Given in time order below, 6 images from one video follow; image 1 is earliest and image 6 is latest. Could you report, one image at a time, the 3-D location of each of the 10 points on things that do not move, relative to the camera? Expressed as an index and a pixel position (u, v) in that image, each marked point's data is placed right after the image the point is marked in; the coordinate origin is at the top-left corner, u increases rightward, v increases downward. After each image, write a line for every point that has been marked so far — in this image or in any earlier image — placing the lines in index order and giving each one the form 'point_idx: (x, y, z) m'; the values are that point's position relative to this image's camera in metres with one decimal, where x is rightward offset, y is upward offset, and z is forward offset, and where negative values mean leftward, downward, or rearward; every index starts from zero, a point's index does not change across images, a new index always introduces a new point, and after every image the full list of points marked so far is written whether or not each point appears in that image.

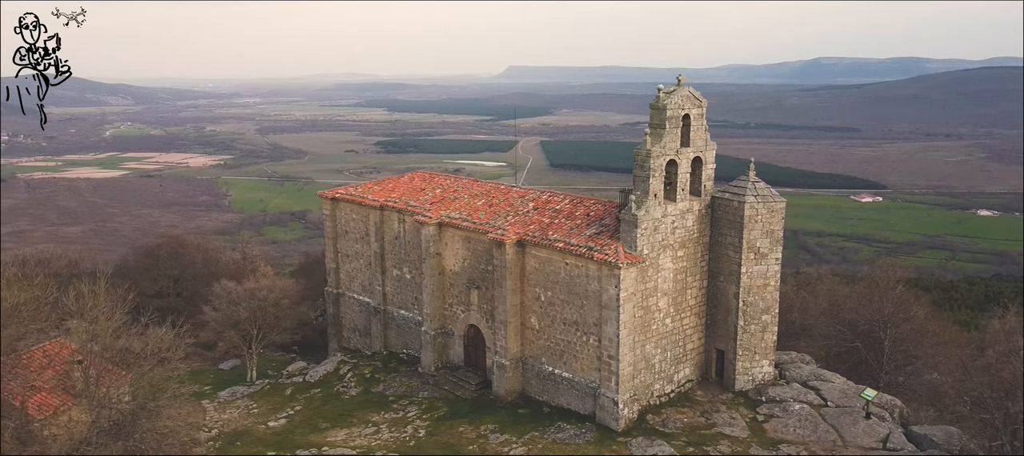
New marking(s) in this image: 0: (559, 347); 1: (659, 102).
0: (+1.1, -2.9, +16.4) m
1: (+3.3, +2.8, +14.9) m
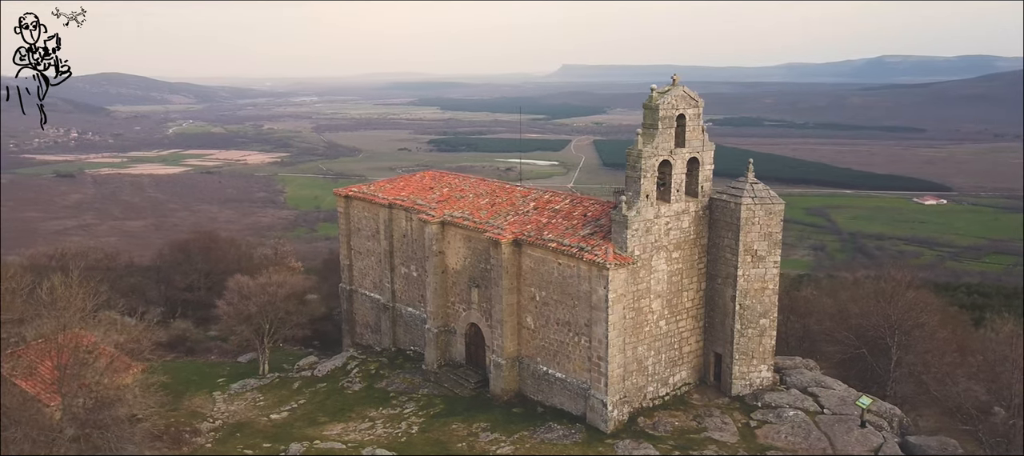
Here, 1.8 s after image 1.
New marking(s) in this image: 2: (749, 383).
0: (+1.0, -2.9, +16.3) m
1: (+3.1, +2.8, +14.7) m
2: (+5.7, -3.7, +16.1) m
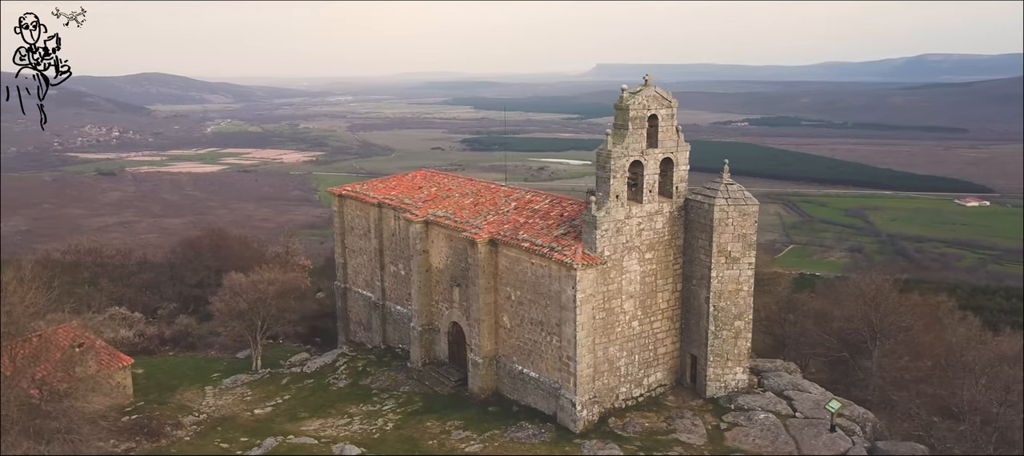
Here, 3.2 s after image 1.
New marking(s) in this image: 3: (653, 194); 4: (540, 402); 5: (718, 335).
0: (+0.4, -2.9, +16.4) m
1: (+2.4, +2.8, +14.7) m
2: (+5.1, -3.8, +15.9) m
3: (+3.3, +0.8, +15.4) m
4: (+0.7, -4.2, +16.1) m
5: (+4.9, -2.5, +15.8) m
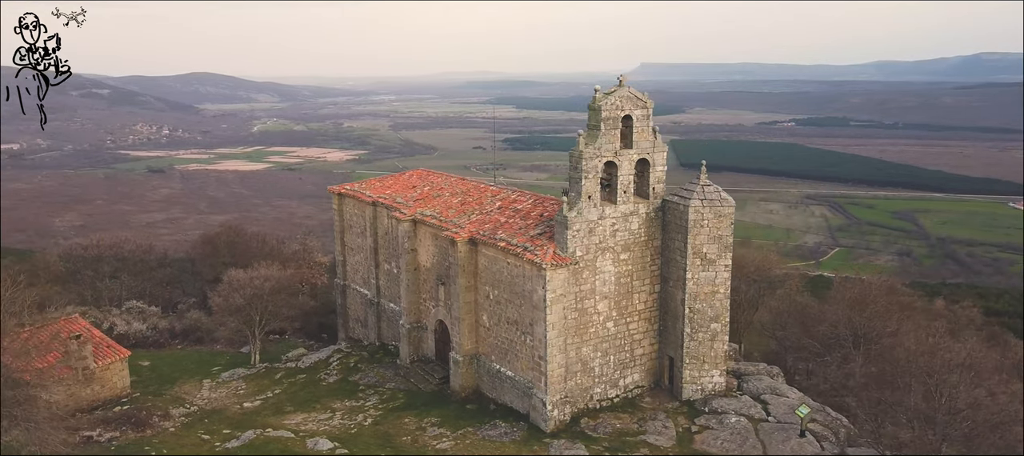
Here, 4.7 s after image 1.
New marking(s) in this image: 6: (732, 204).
0: (-0.2, -2.9, +16.5) m
1: (+1.8, +2.8, +14.7) m
2: (+4.5, -3.8, +15.8) m
3: (+2.7, +0.8, +15.3) m
4: (+0.1, -4.2, +16.2) m
5: (+4.3, -2.6, +15.7) m
6: (+5.0, +0.5, +15.2) m
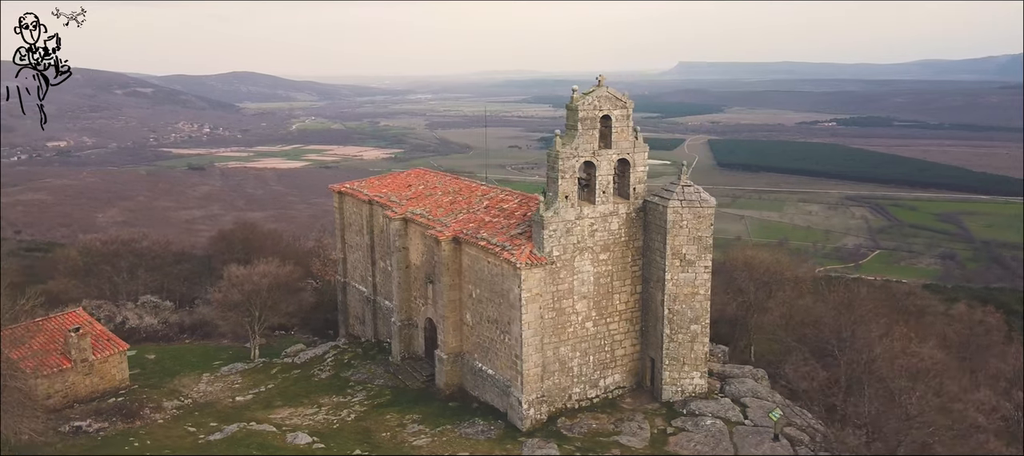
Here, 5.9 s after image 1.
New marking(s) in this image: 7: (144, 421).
0: (-0.7, -2.9, +16.6) m
1: (+1.3, +2.8, +14.7) m
2: (+4.0, -3.8, +15.8) m
3: (+2.2, +0.8, +15.3) m
4: (-0.4, -4.2, +16.3) m
5: (+3.8, -2.6, +15.6) m
6: (+4.5, +0.5, +15.1) m
7: (-9.3, -4.9, +16.9) m
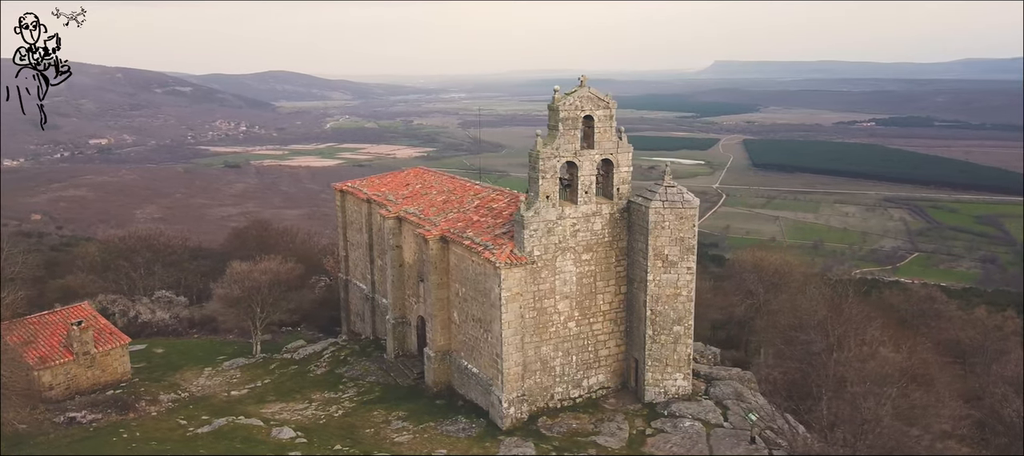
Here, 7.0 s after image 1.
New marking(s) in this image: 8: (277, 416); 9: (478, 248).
0: (-1.1, -2.9, +16.7) m
1: (+0.9, +2.8, +14.7) m
2: (+3.6, -3.8, +15.7) m
3: (+1.8, +0.7, +15.3) m
4: (-0.8, -4.2, +16.4) m
5: (+3.4, -2.6, +15.6) m
6: (+4.1, +0.5, +15.0) m
7: (-9.7, -4.8, +17.3) m
8: (-6.1, -4.9, +17.3) m
9: (-0.8, -0.5, +15.4) m
